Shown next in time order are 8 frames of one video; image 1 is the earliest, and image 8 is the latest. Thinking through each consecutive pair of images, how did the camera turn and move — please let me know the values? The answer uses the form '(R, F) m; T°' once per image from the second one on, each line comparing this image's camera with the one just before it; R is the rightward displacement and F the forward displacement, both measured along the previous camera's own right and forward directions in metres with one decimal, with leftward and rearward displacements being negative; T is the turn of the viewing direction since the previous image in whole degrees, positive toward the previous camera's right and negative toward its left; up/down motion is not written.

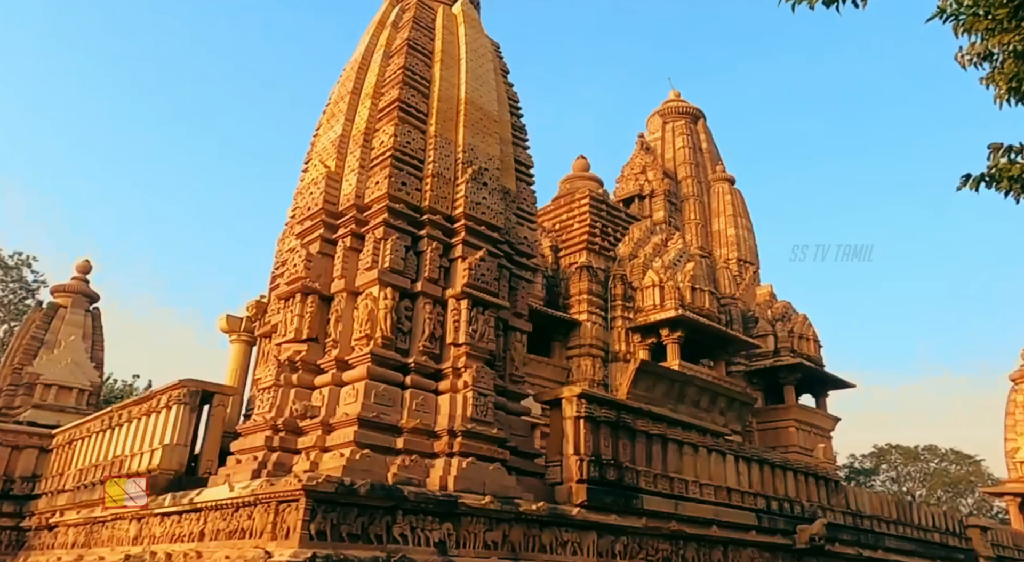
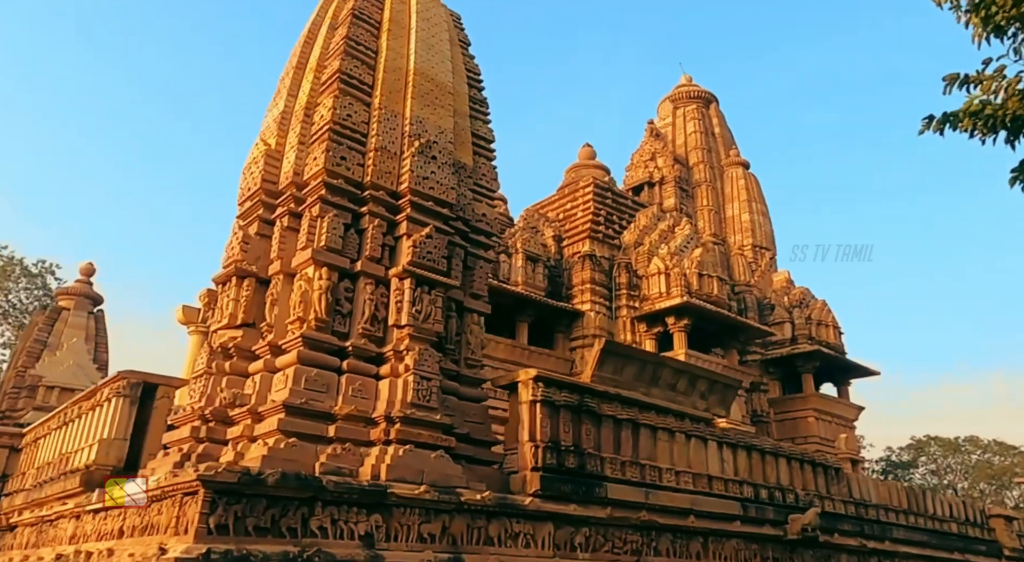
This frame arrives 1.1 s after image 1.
(+0.7, +0.5) m; -2°
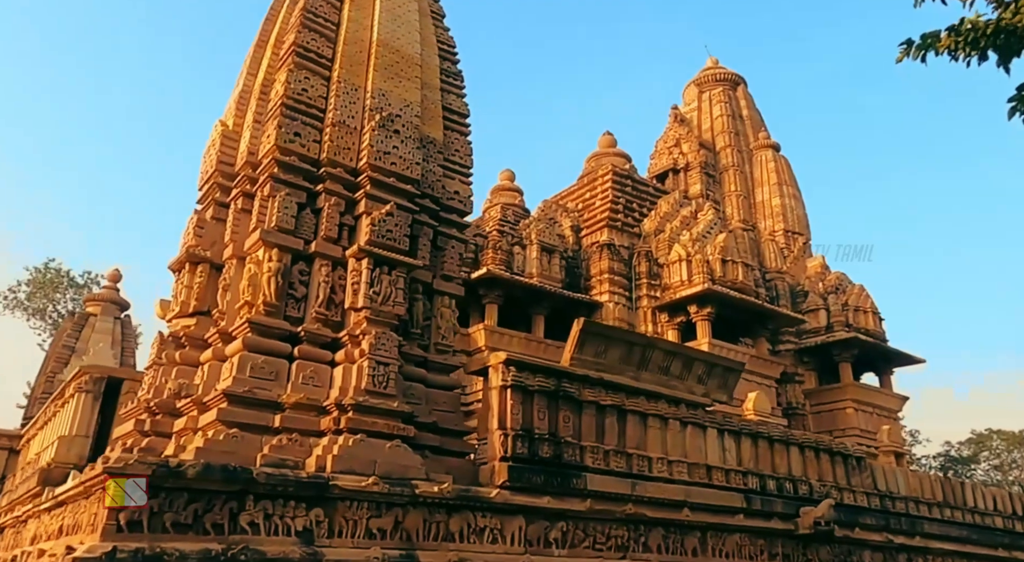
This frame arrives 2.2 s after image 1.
(+0.6, +0.5) m; -3°
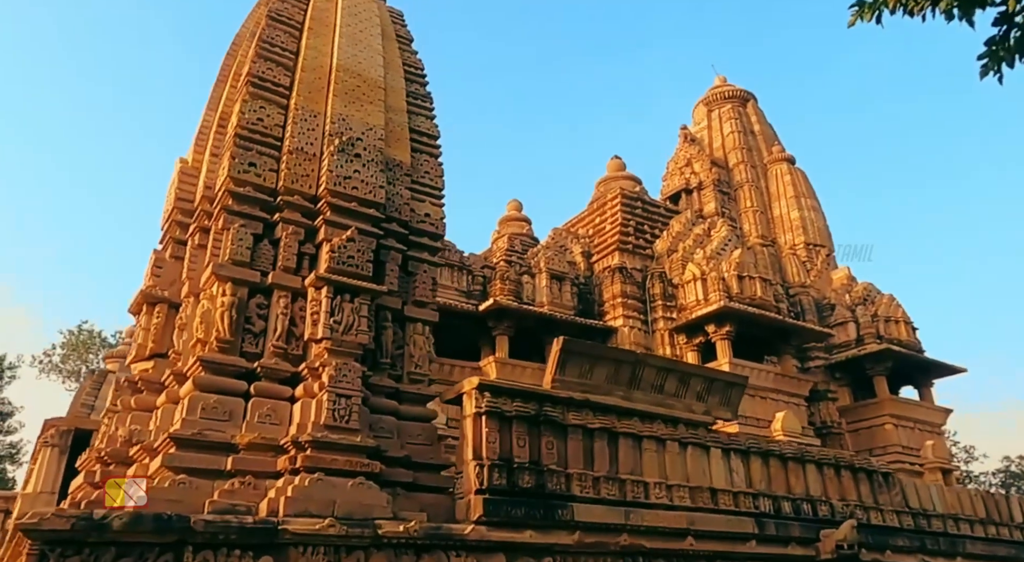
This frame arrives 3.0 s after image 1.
(+0.5, +0.4) m; -2°
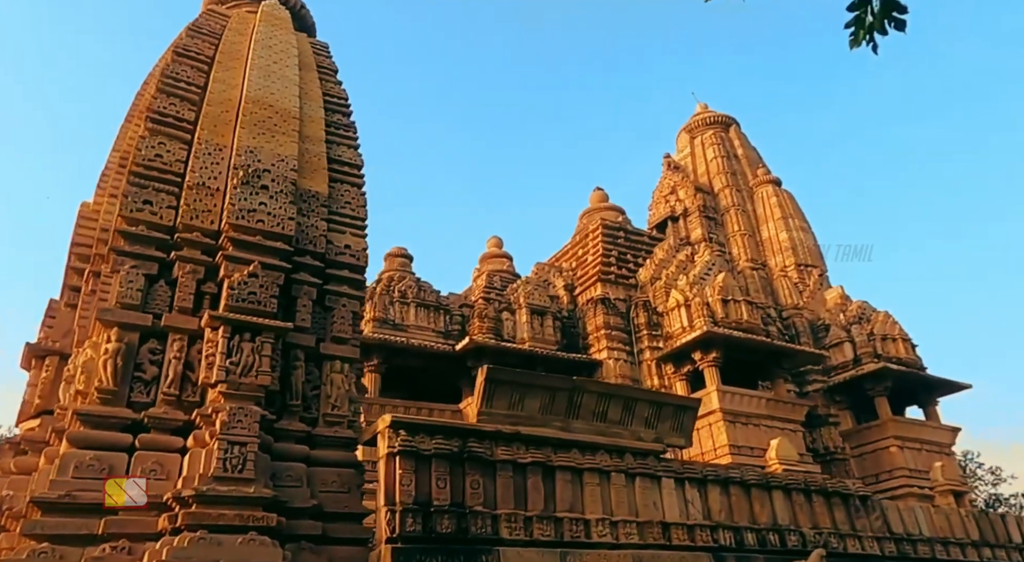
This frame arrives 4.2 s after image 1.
(+0.7, +0.4) m; -1°
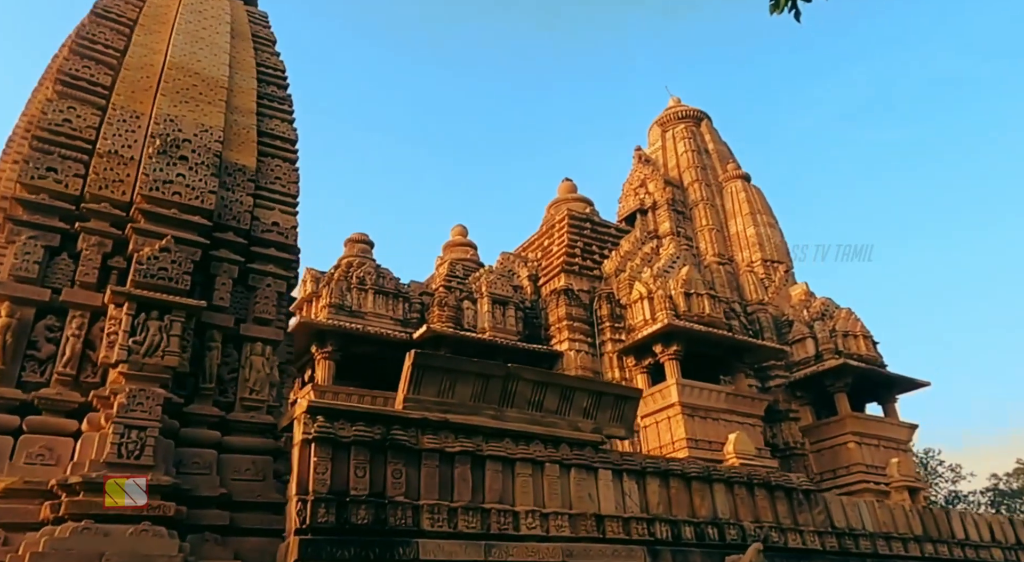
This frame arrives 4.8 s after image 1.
(+0.4, +0.3) m; +2°
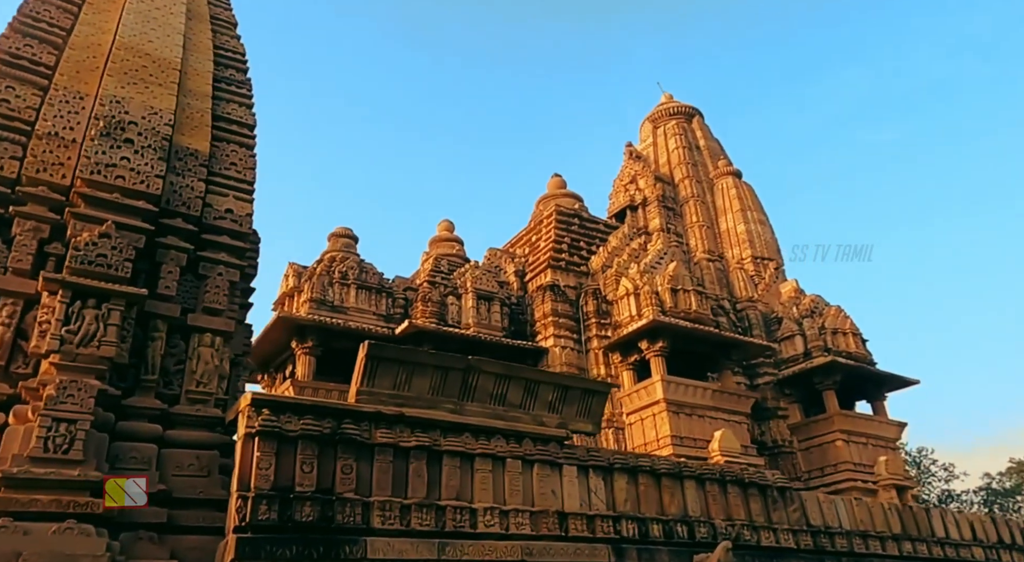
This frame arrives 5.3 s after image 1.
(+0.3, +0.2) m; 0°
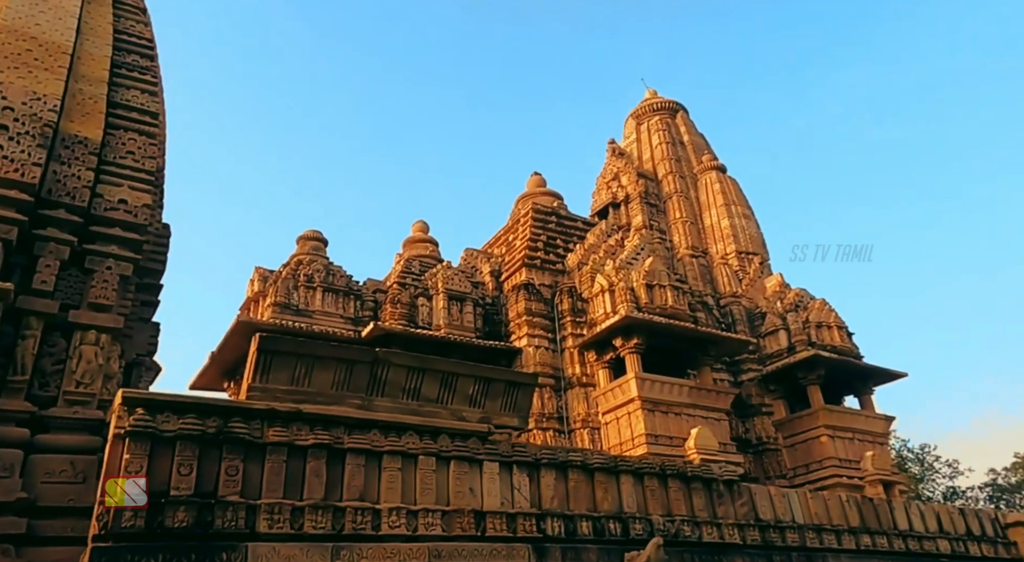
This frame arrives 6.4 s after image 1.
(+0.7, +0.4) m; 0°
